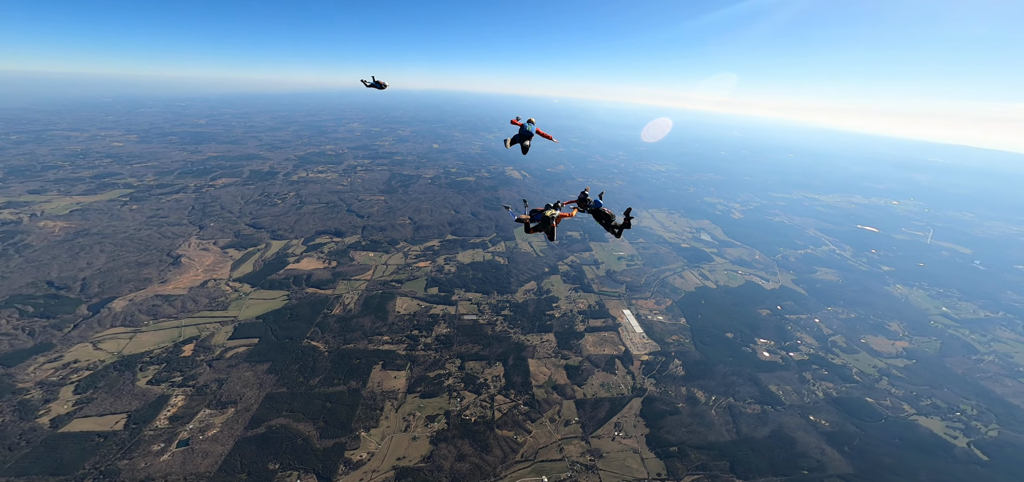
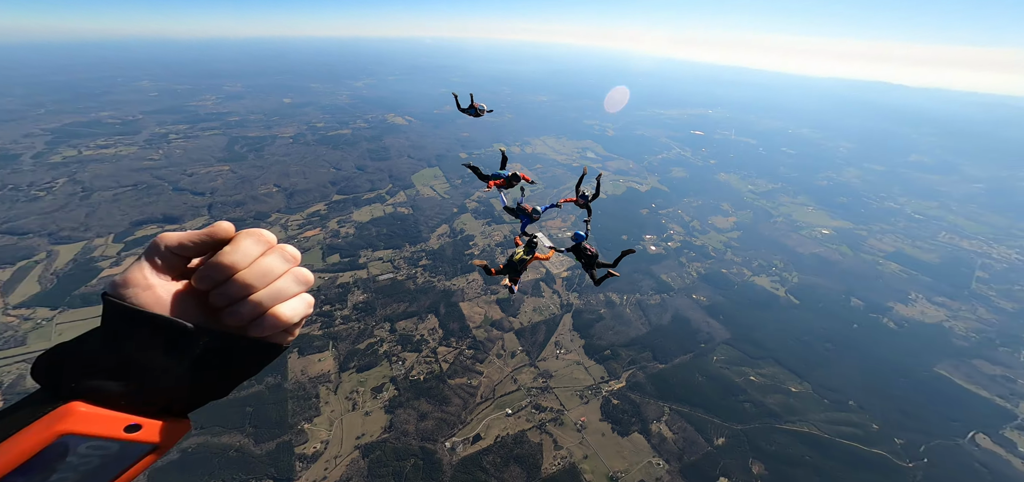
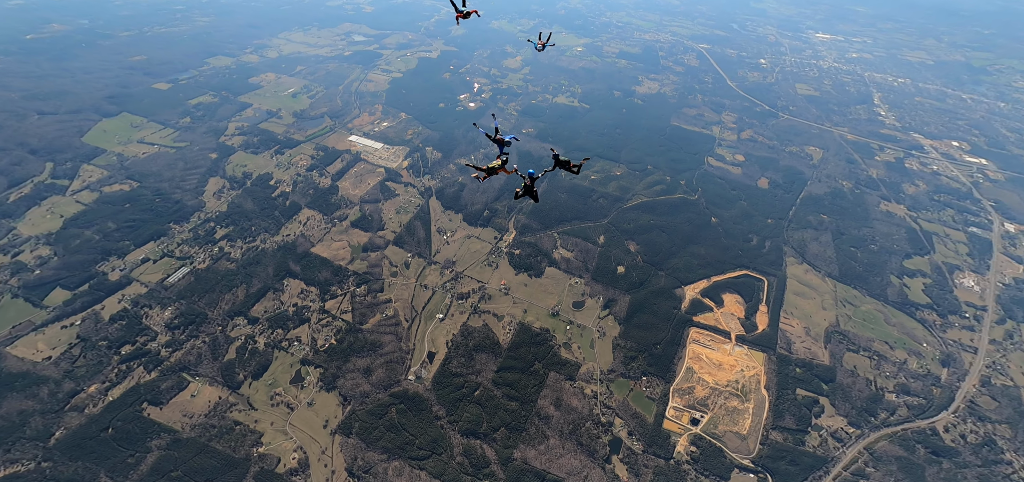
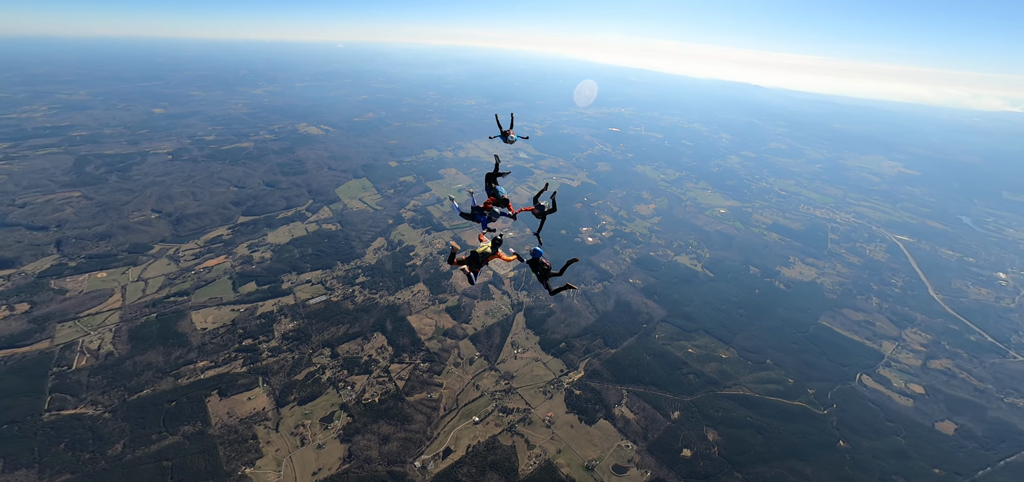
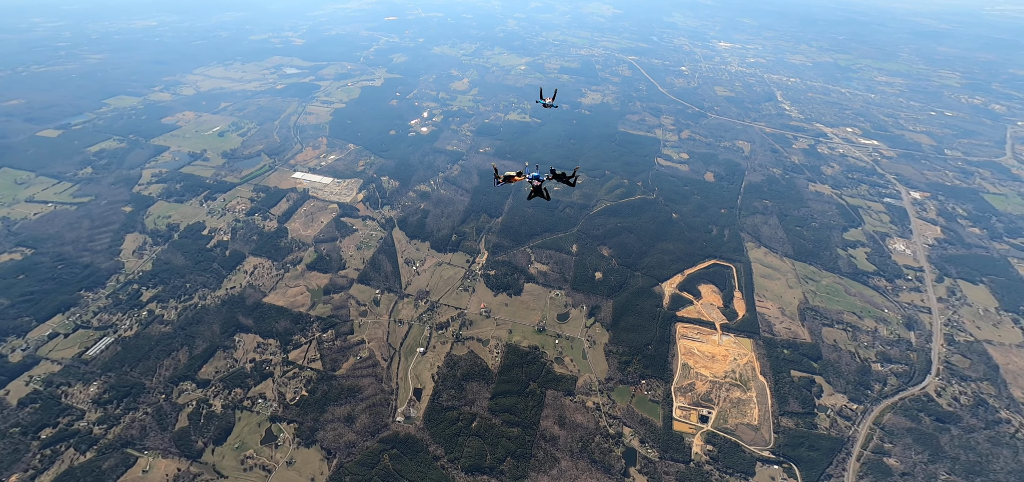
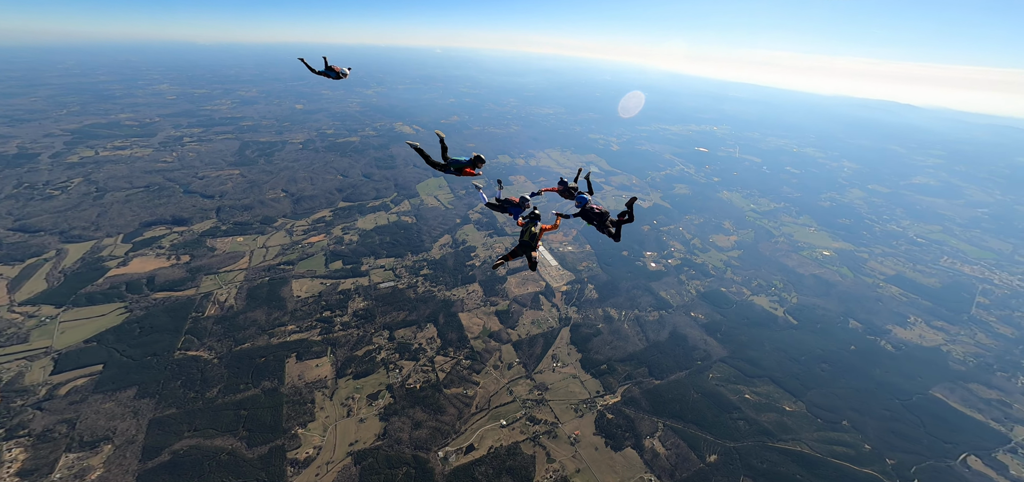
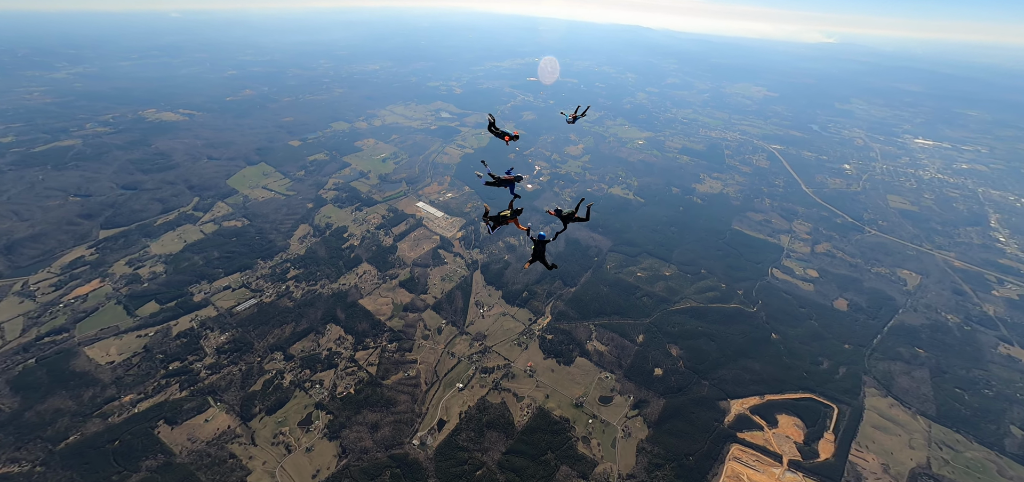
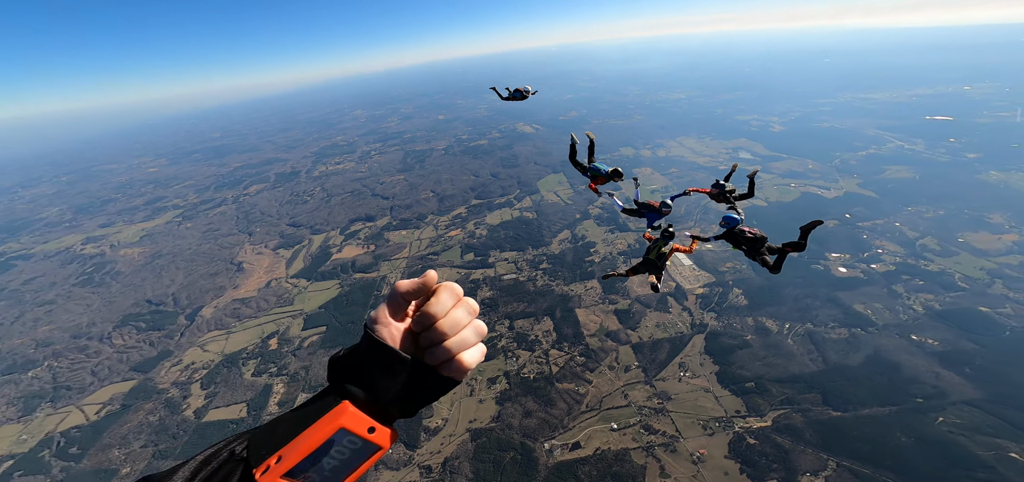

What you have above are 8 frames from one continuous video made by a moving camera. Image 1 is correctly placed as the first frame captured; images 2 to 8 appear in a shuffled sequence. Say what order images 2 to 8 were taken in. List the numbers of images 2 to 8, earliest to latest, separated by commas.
6, 8, 2, 4, 7, 3, 5
